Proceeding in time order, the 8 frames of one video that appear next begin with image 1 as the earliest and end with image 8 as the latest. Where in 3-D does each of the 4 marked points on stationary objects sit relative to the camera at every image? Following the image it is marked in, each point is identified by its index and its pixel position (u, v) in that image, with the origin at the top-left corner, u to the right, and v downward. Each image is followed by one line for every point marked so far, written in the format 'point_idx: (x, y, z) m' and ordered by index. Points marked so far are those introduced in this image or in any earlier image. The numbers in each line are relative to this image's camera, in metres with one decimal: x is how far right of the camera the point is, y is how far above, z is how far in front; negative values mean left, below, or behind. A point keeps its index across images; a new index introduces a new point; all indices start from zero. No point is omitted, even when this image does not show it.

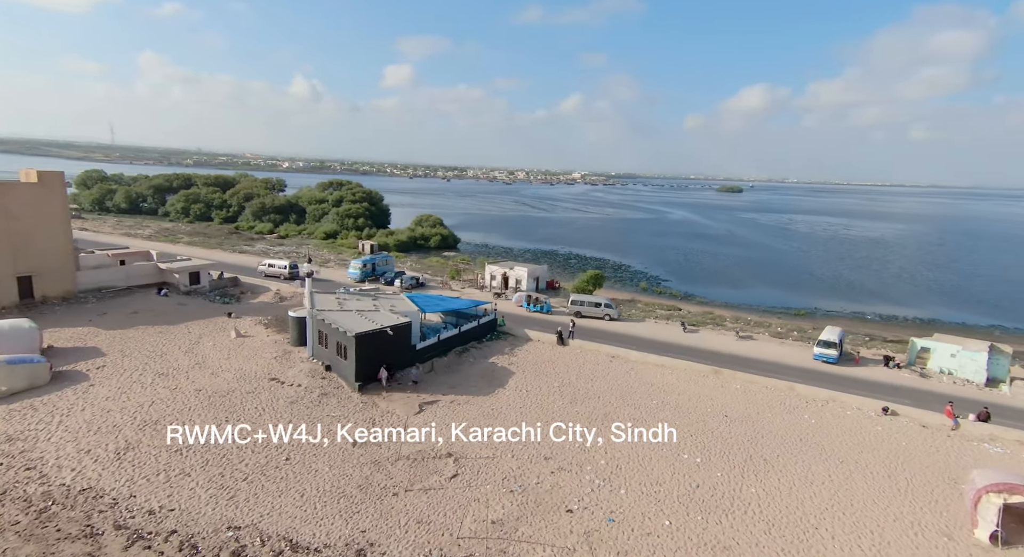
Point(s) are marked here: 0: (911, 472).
0: (+12.0, -5.8, +15.4) m
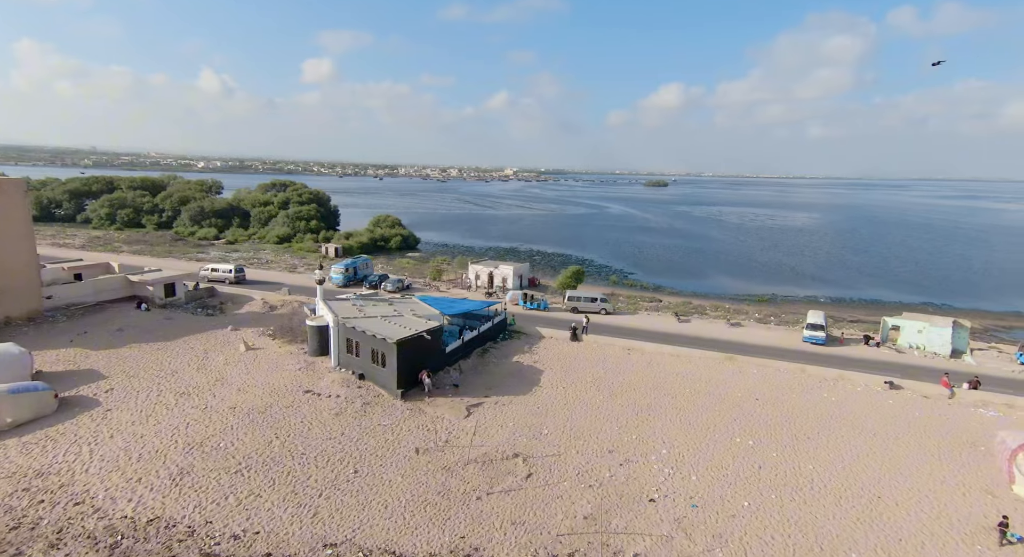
0: (+13.9, -5.3, +16.9) m
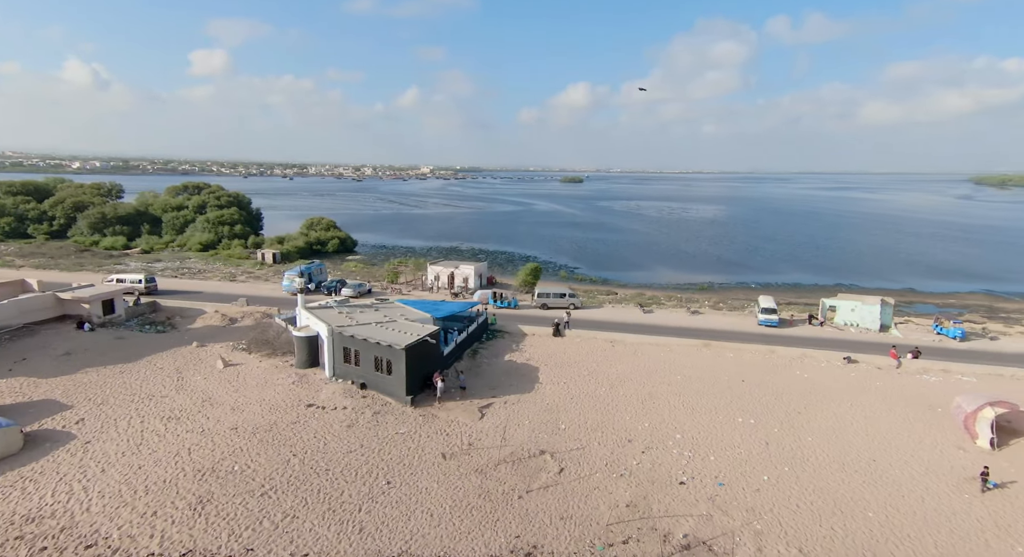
0: (+14.3, -4.7, +19.1) m
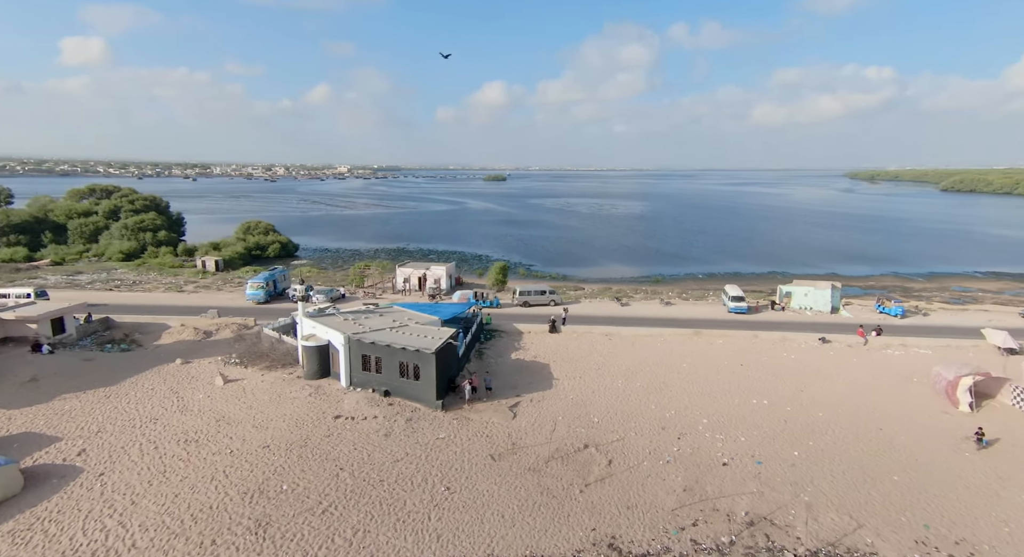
0: (+15.1, -4.1, +21.1) m
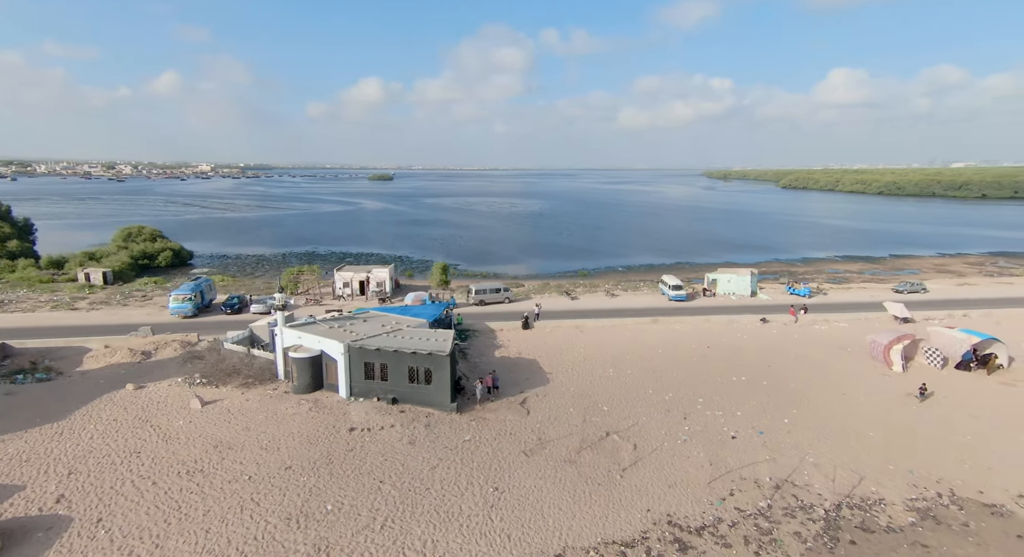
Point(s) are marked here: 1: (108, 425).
0: (+14.5, -3.4, +24.1) m
1: (-12.4, -4.5, +16.0) m
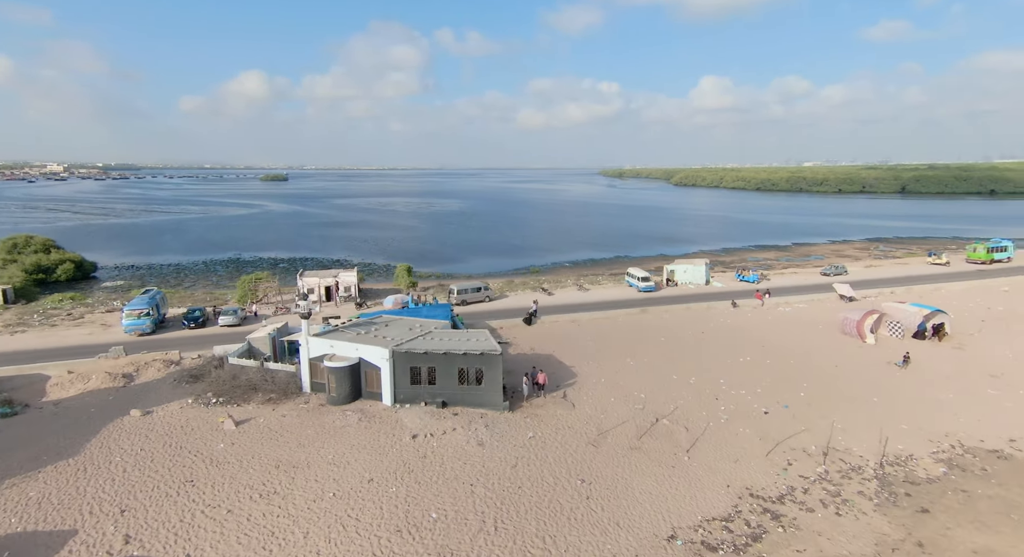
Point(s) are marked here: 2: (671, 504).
0: (+14.9, -2.7, +26.6) m
1: (-10.4, -4.9, +14.3) m
2: (+4.0, -5.7, +13.1) m
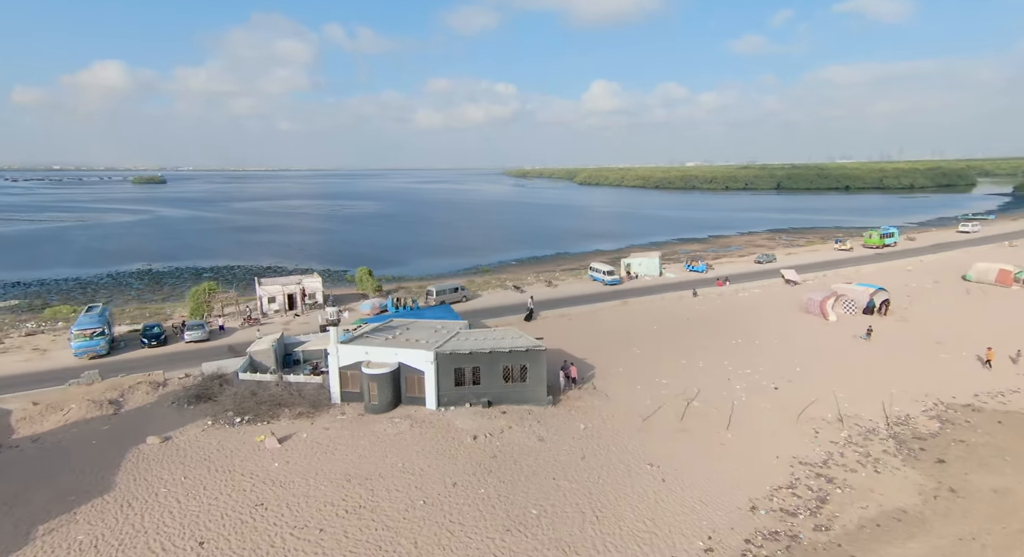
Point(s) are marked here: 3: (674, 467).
0: (+14.6, -2.0, +29.1) m
1: (-8.3, -5.2, +13.0) m
2: (+6.1, -5.4, +14.1) m
3: (+4.5, -5.3, +14.6) m
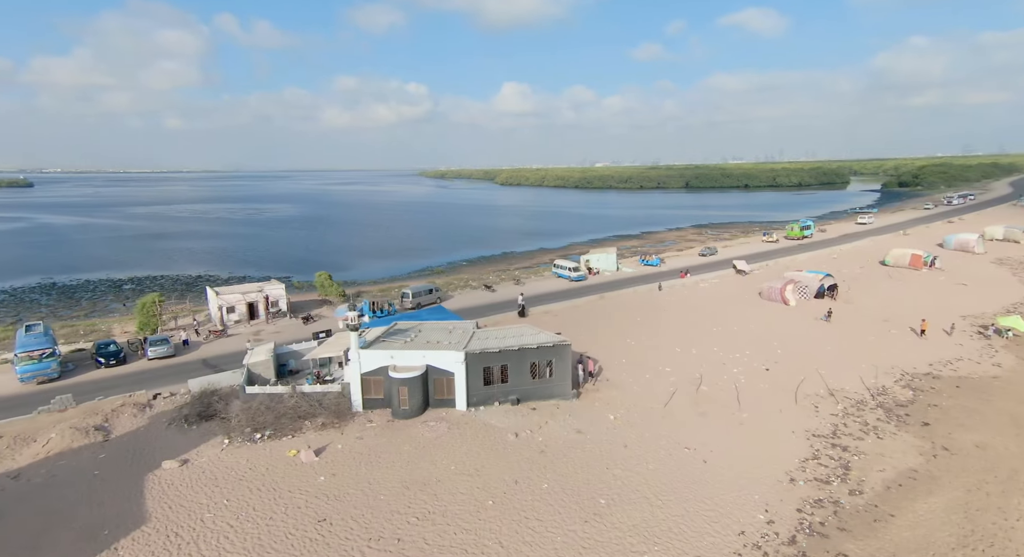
0: (+13.6, -1.4, +31.2) m
1: (-6.7, -5.4, +12.1) m
2: (+7.4, -5.1, +15.2) m
3: (+5.8, -5.0, +15.4) m
